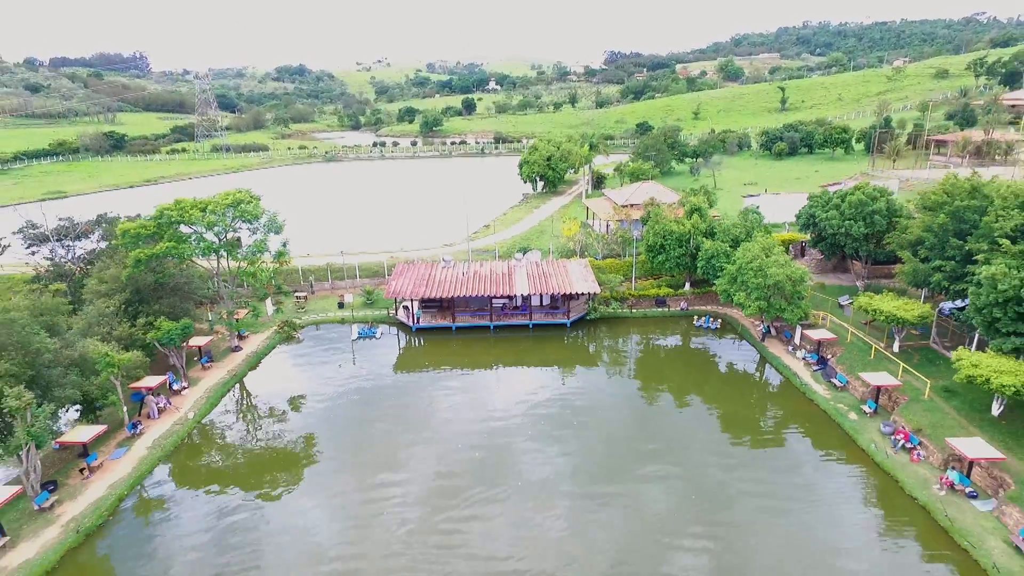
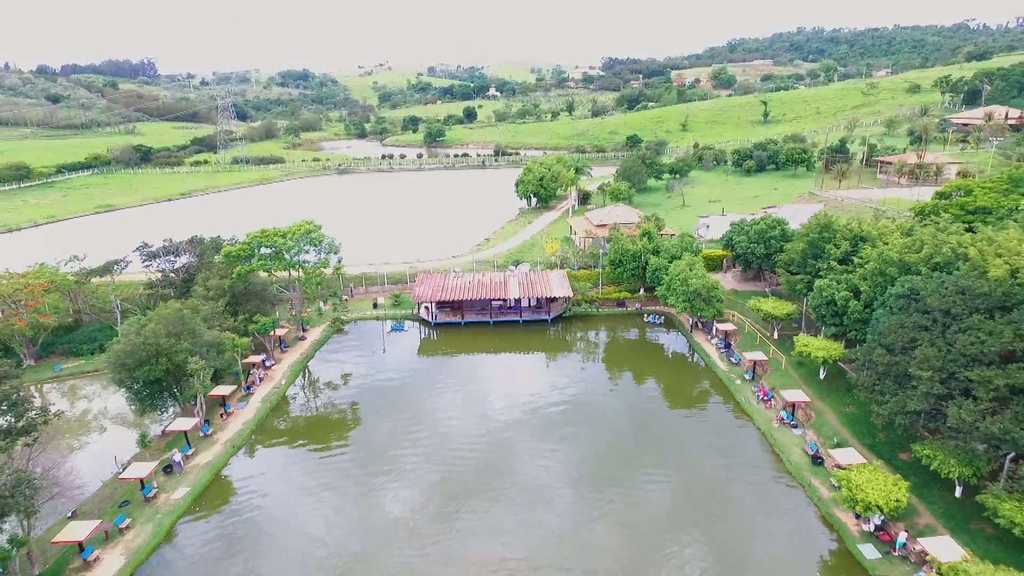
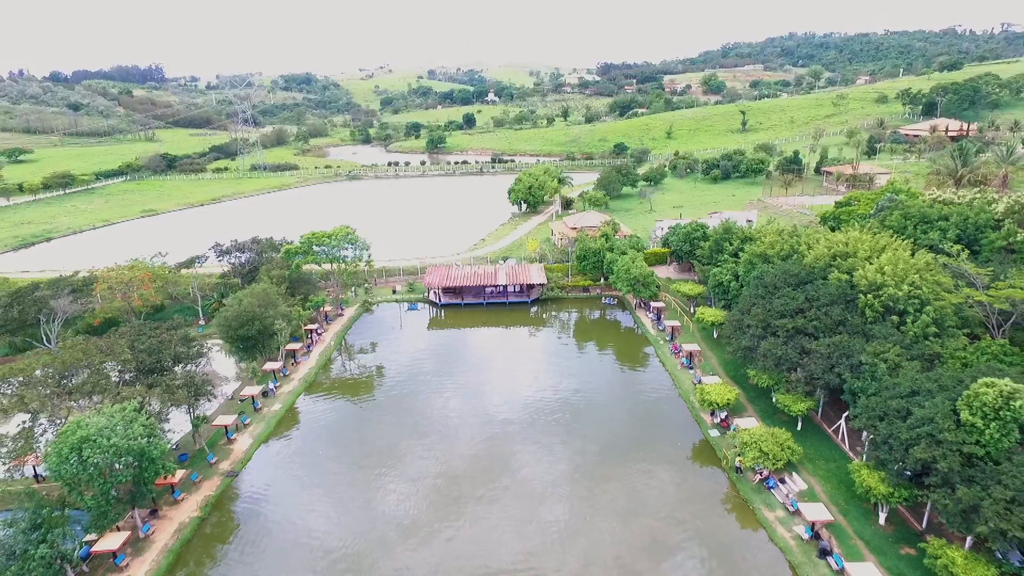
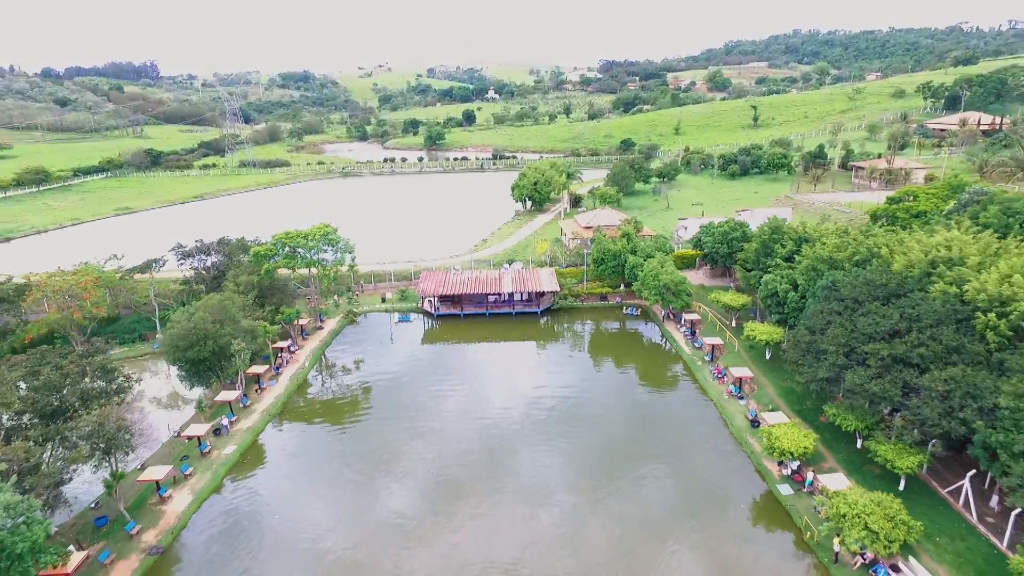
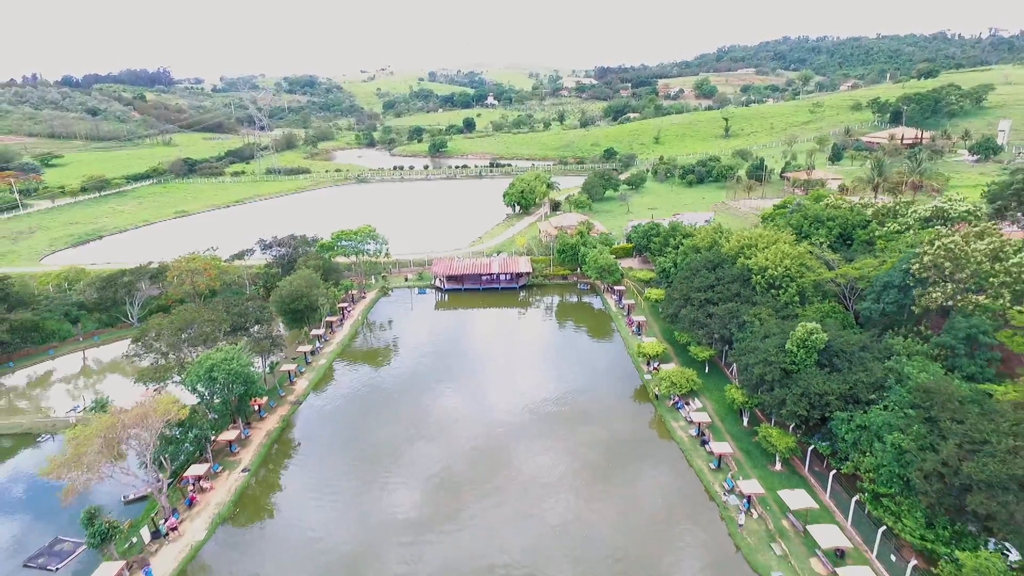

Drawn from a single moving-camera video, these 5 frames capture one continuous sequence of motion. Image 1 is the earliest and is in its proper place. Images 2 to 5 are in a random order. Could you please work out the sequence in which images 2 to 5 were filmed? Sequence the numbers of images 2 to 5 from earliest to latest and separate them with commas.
2, 4, 3, 5
